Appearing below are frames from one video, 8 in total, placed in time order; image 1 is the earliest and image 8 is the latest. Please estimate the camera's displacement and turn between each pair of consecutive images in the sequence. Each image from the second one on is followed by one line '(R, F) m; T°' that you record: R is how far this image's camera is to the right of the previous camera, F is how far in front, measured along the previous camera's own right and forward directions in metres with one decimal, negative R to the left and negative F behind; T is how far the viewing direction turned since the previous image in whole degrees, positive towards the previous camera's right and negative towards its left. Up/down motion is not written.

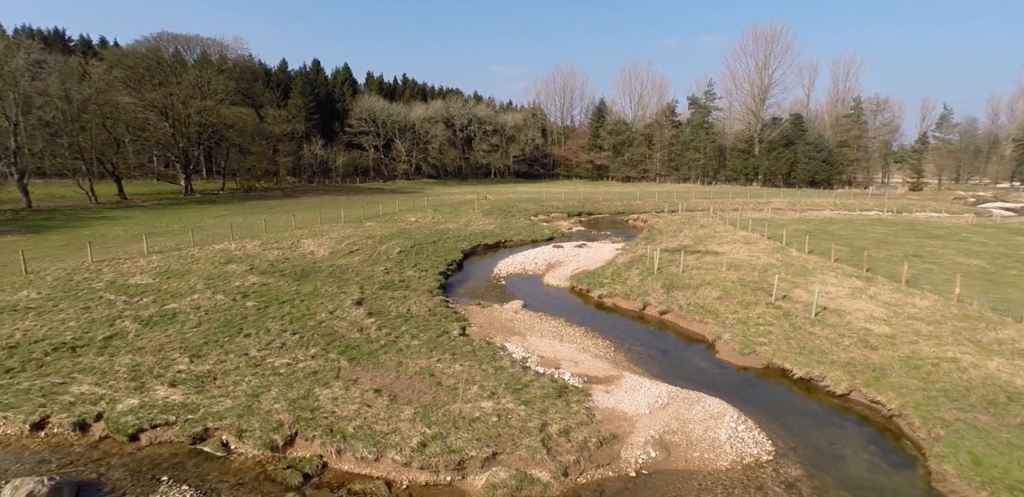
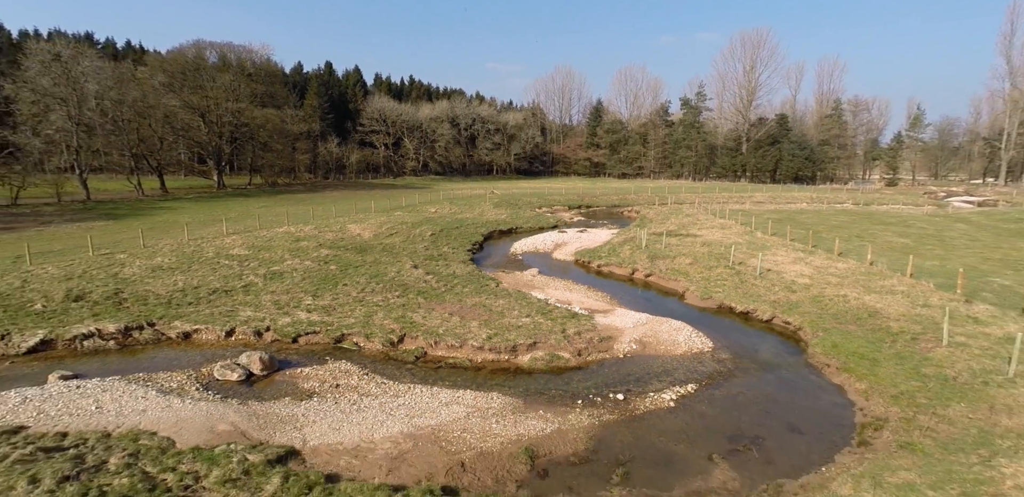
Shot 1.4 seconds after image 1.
(-1.2, -6.0) m; 0°
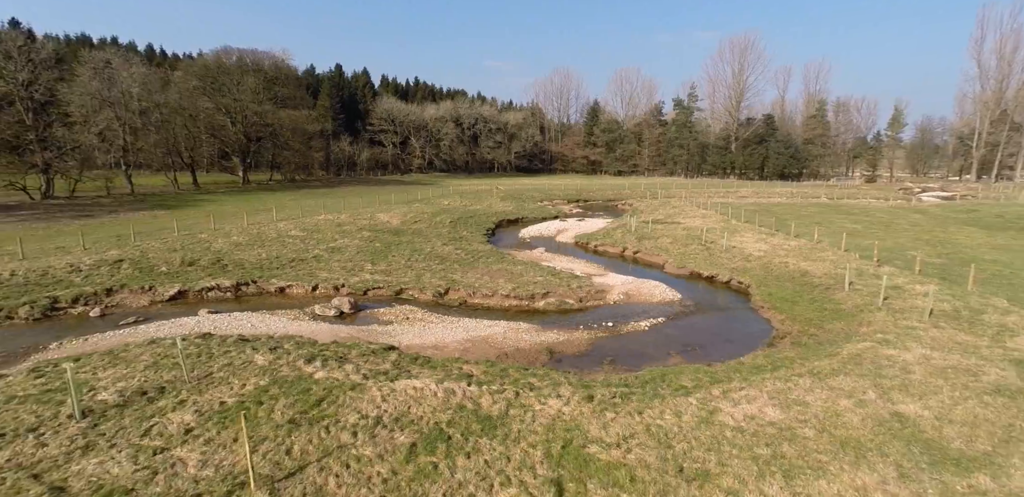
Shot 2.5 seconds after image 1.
(-1.0, -5.6) m; 0°
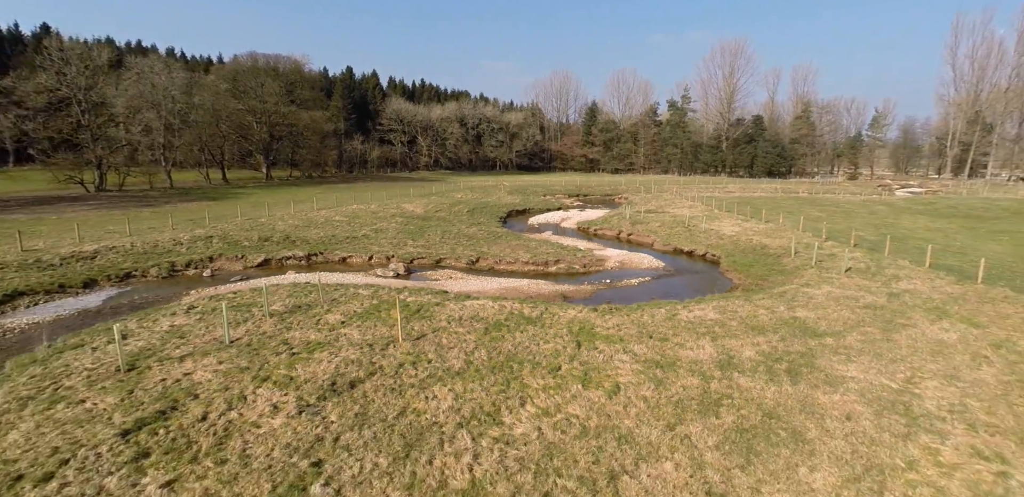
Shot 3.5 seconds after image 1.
(-1.2, -5.7) m; 0°
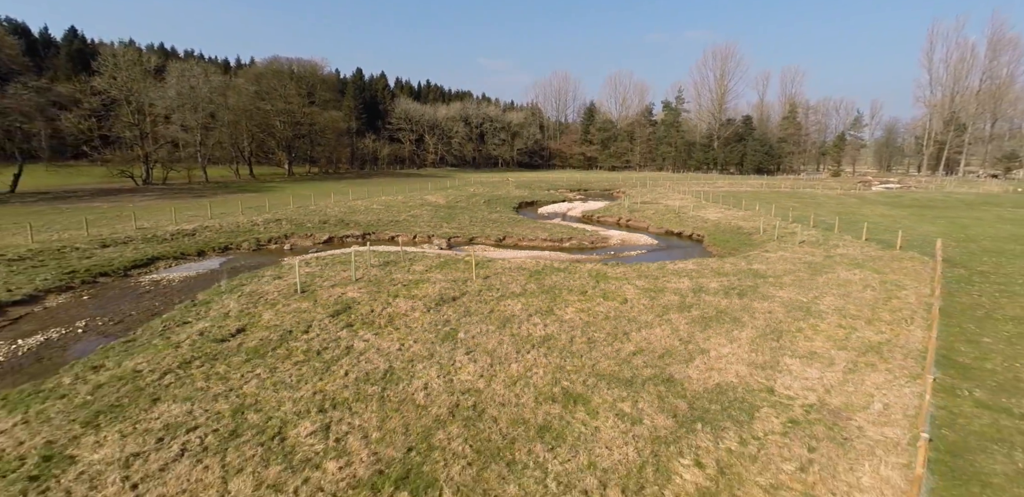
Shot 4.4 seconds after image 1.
(-1.8, -6.0) m; +1°
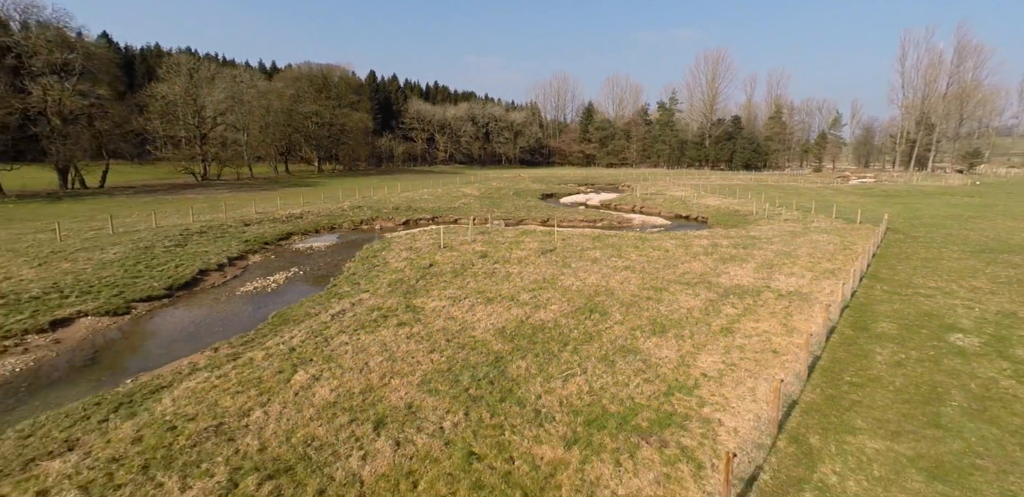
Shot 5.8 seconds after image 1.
(-4.6, -7.9) m; +1°
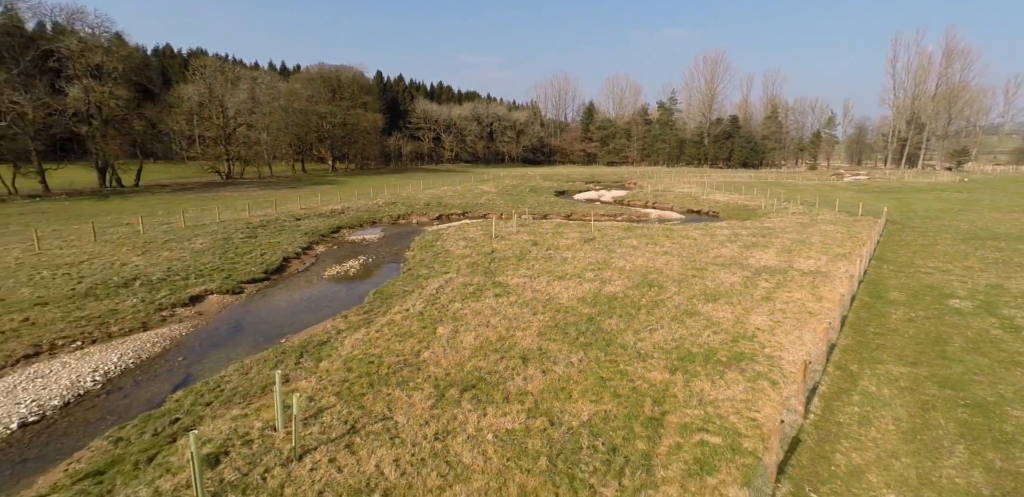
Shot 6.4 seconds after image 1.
(-2.9, -2.9) m; +1°
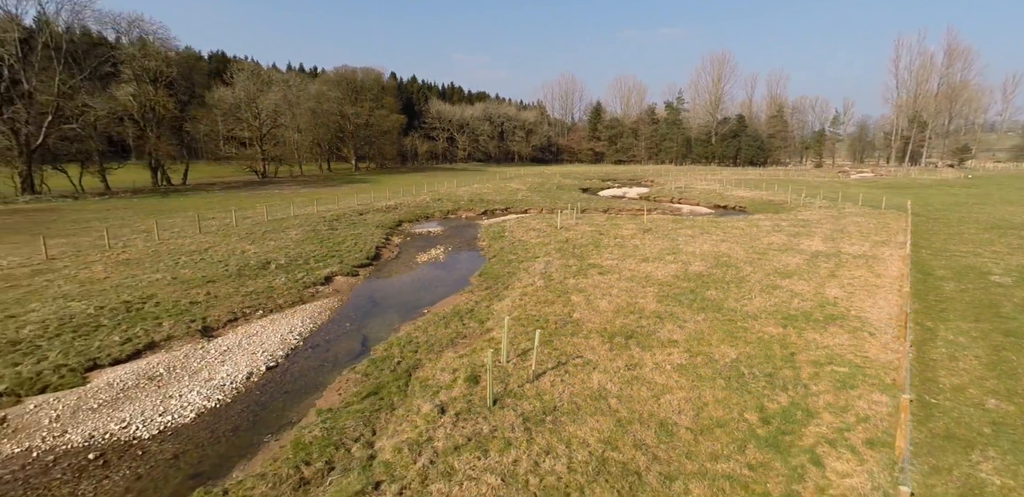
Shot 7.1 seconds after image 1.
(-4.2, -2.6) m; 0°
